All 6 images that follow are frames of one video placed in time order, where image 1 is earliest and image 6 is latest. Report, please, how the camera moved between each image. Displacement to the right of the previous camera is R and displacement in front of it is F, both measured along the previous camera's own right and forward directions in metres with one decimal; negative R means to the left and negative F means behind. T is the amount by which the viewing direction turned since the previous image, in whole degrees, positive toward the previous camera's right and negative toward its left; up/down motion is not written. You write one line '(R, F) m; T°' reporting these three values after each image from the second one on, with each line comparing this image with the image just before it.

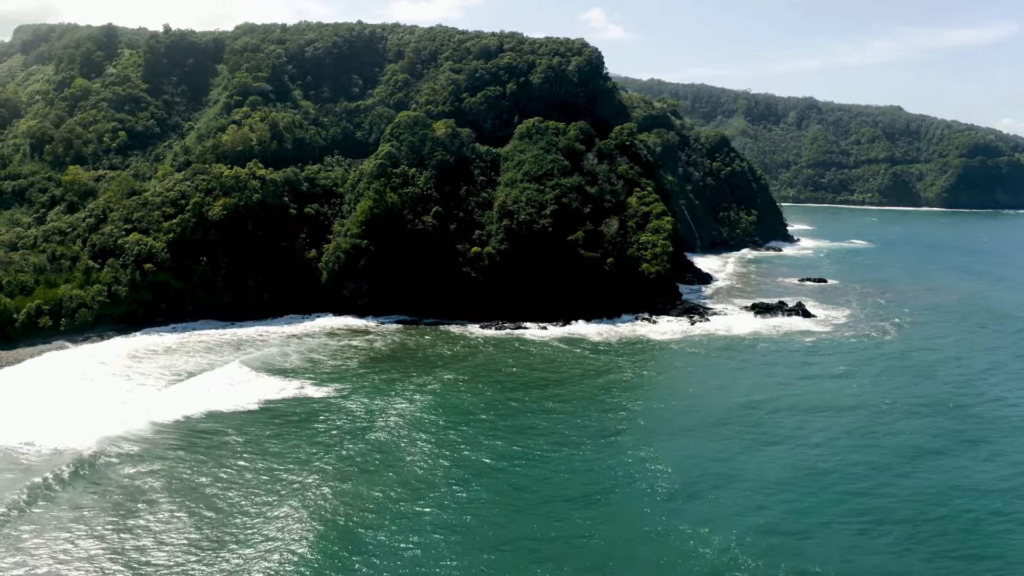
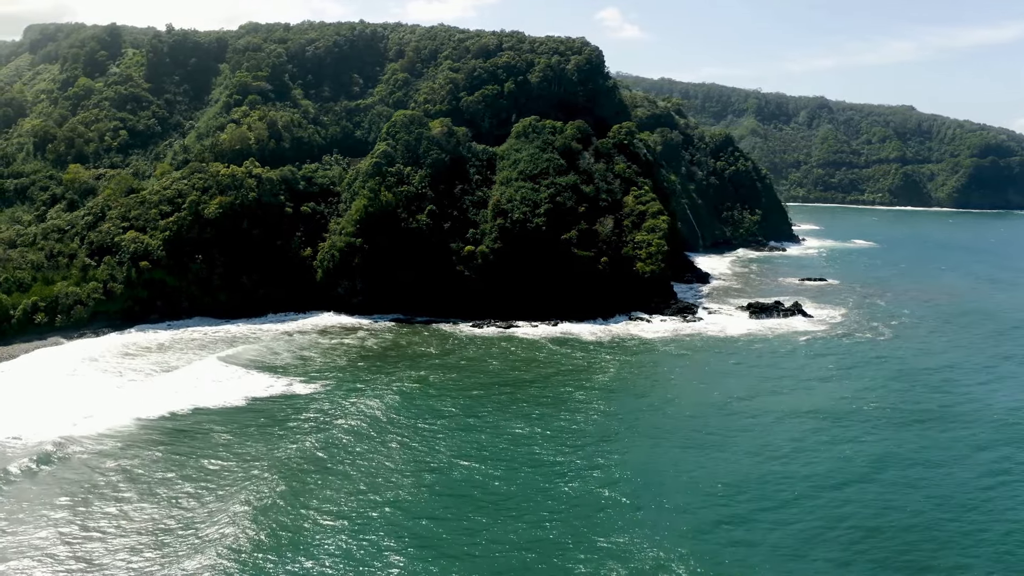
(+1.4, 0.0) m; -1°
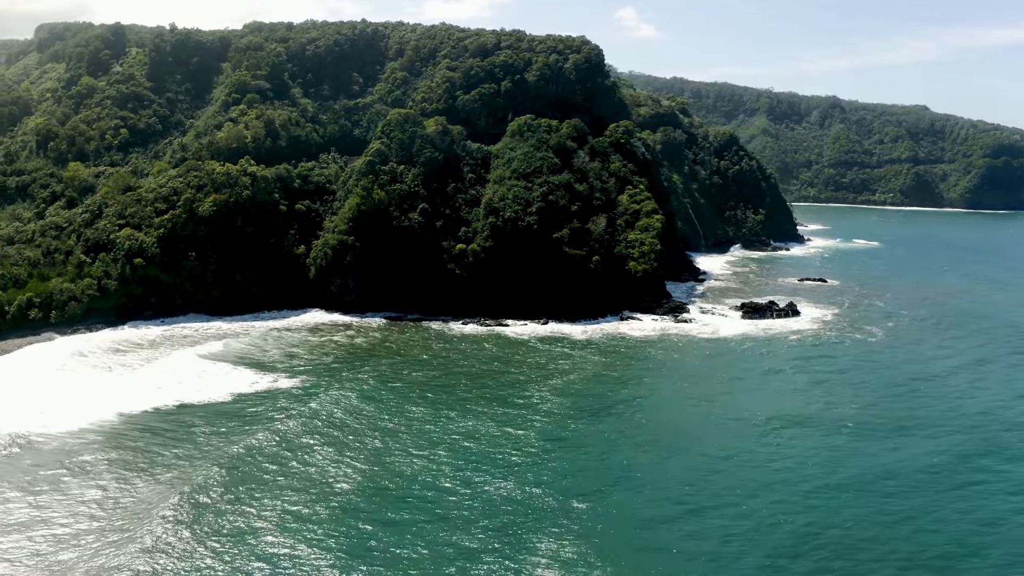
(+1.7, 0.0) m; -1°
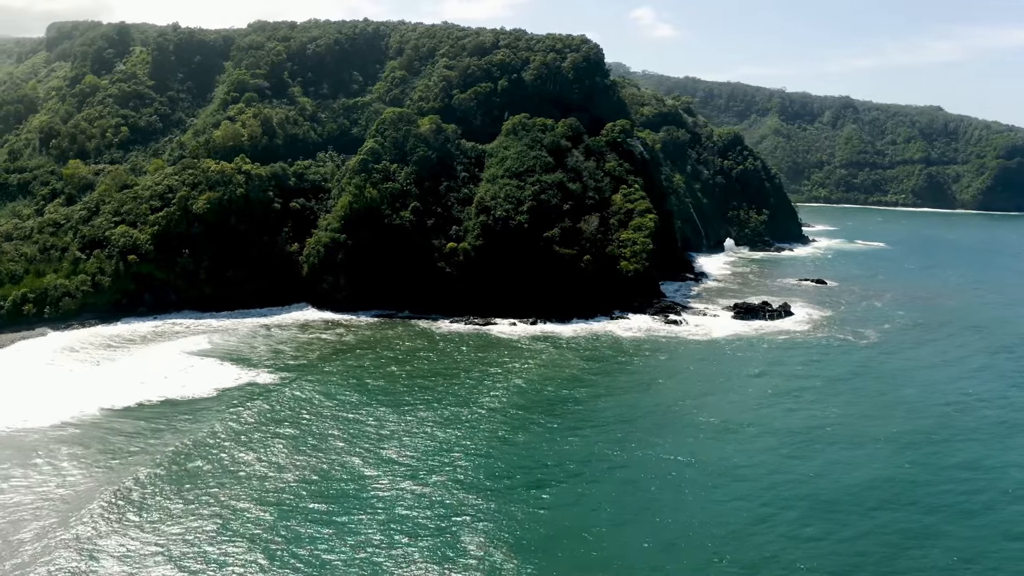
(+1.8, 0.0) m; -1°
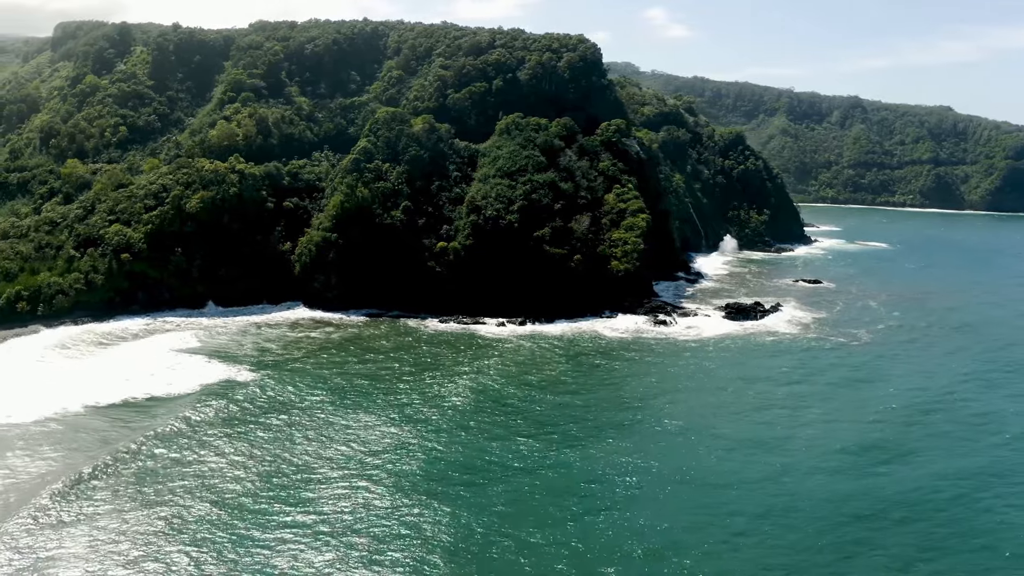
(+1.5, -0.1) m; -1°
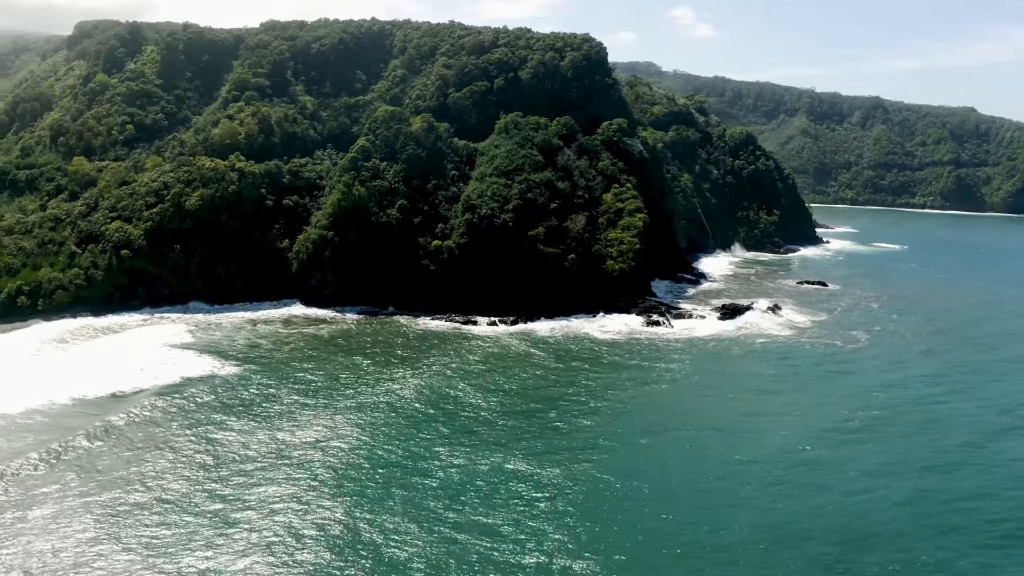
(+2.0, +0.1) m; -1°
